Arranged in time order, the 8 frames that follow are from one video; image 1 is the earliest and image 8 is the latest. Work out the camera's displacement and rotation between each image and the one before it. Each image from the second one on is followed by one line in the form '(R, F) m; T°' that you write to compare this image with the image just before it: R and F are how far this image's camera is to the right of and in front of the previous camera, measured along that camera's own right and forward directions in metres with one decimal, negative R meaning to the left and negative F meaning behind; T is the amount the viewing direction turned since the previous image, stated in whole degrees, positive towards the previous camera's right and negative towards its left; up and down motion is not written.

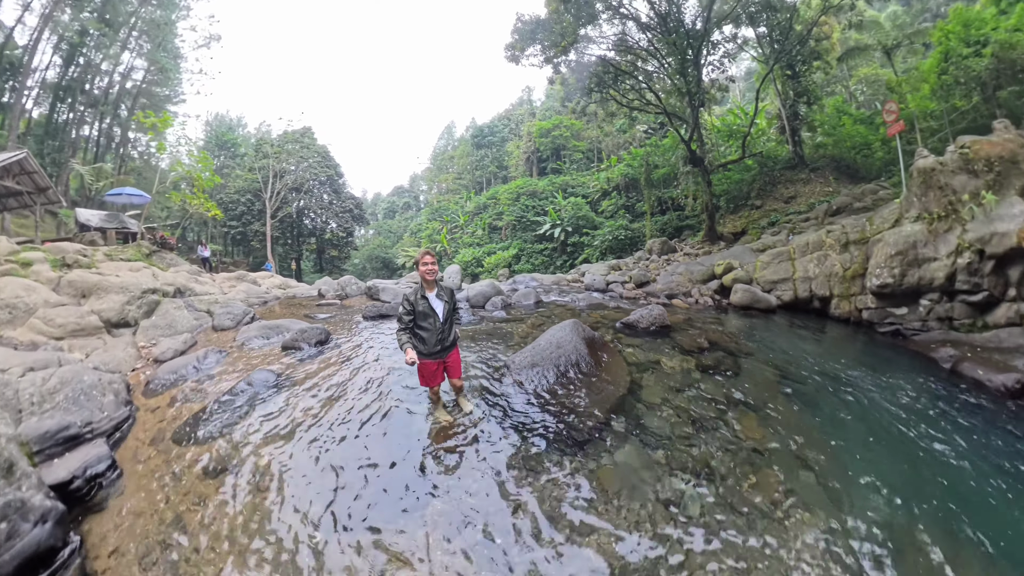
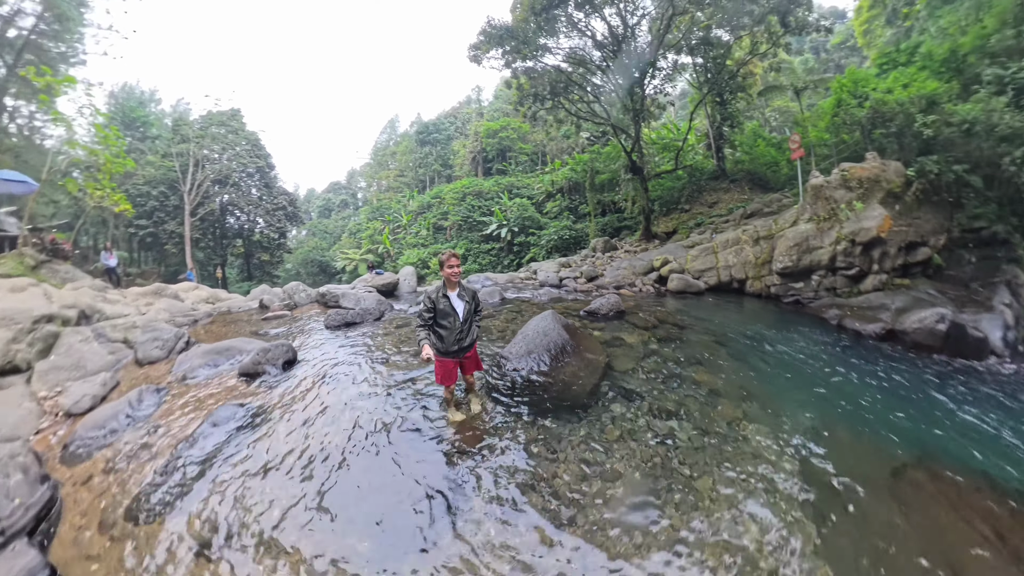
(-1.4, -0.1) m; +14°
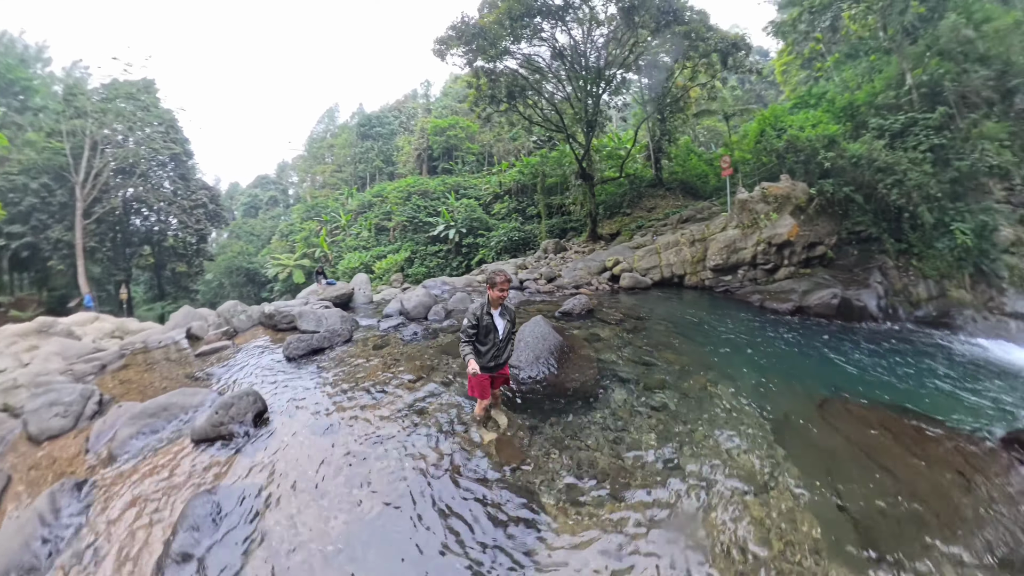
(-1.3, -0.1) m; +14°
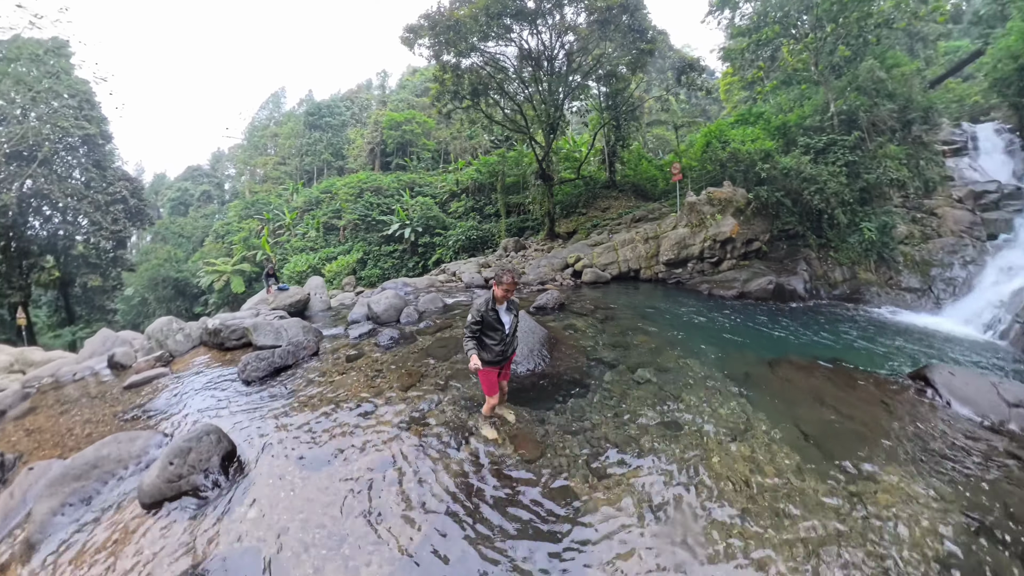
(-1.3, 0.0) m; +12°
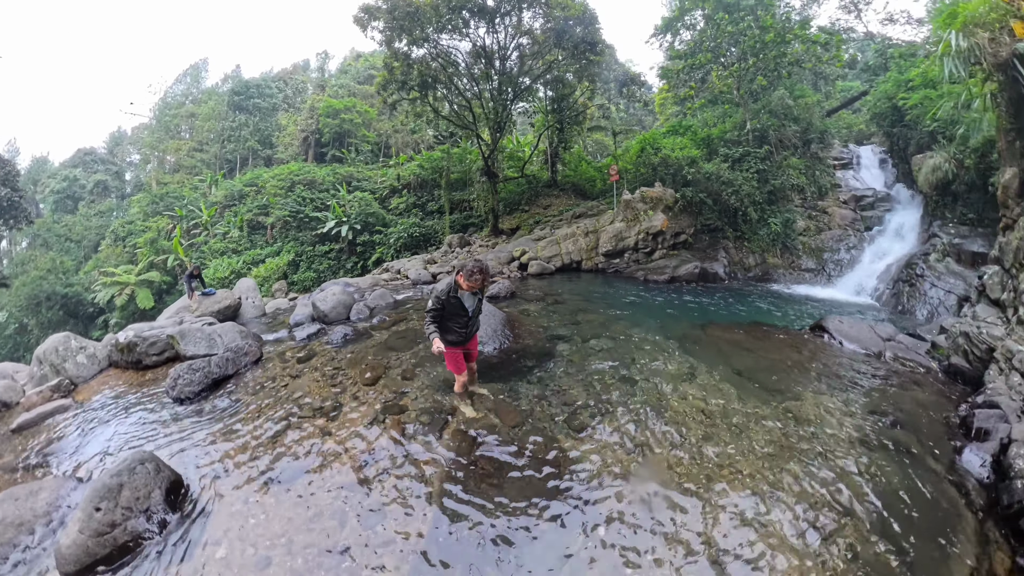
(-1.6, +0.1) m; +16°
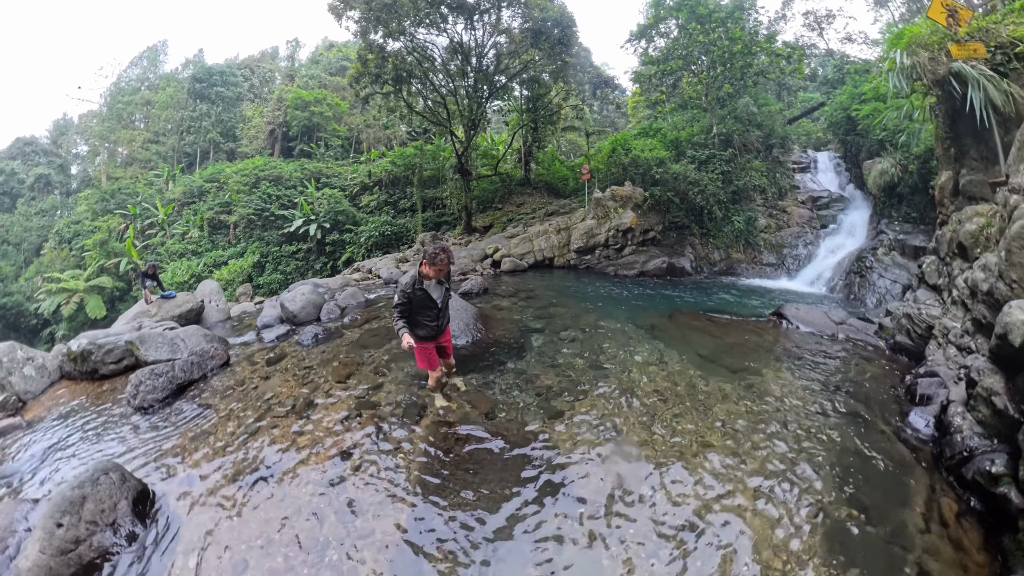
(-0.6, 0.0) m; +7°
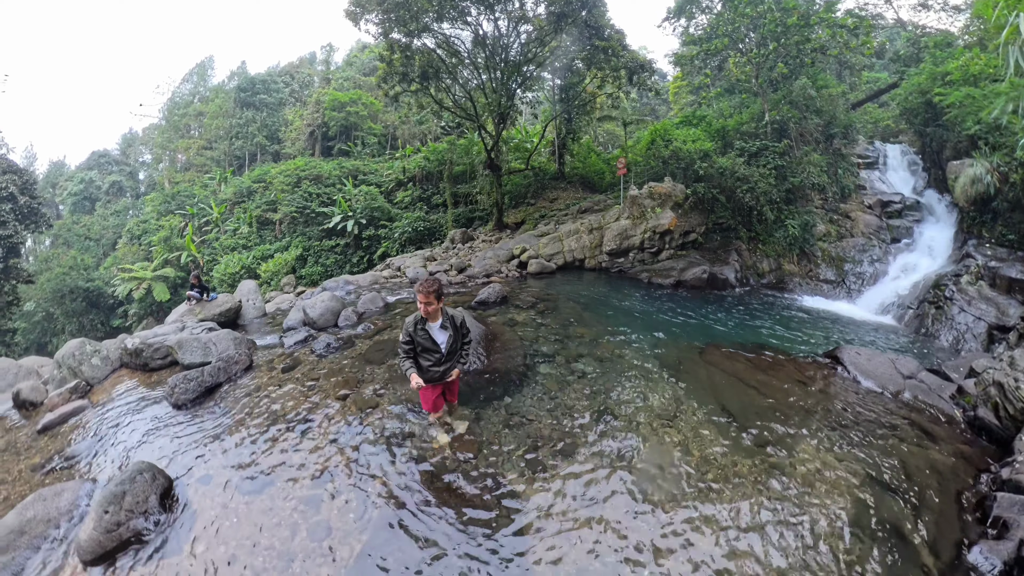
(+1.4, +0.4) m; -12°
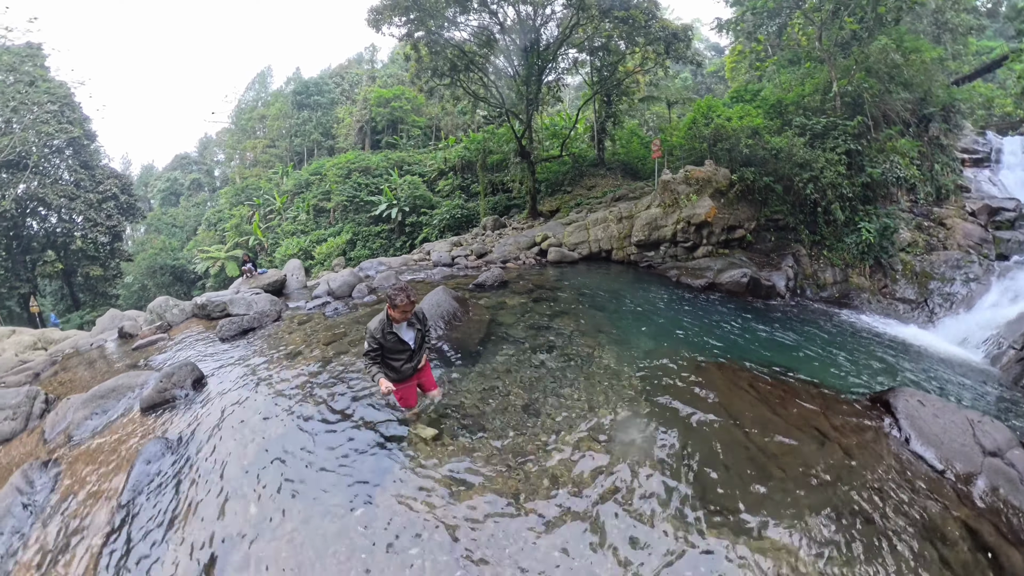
(+1.3, +0.4) m; -13°
